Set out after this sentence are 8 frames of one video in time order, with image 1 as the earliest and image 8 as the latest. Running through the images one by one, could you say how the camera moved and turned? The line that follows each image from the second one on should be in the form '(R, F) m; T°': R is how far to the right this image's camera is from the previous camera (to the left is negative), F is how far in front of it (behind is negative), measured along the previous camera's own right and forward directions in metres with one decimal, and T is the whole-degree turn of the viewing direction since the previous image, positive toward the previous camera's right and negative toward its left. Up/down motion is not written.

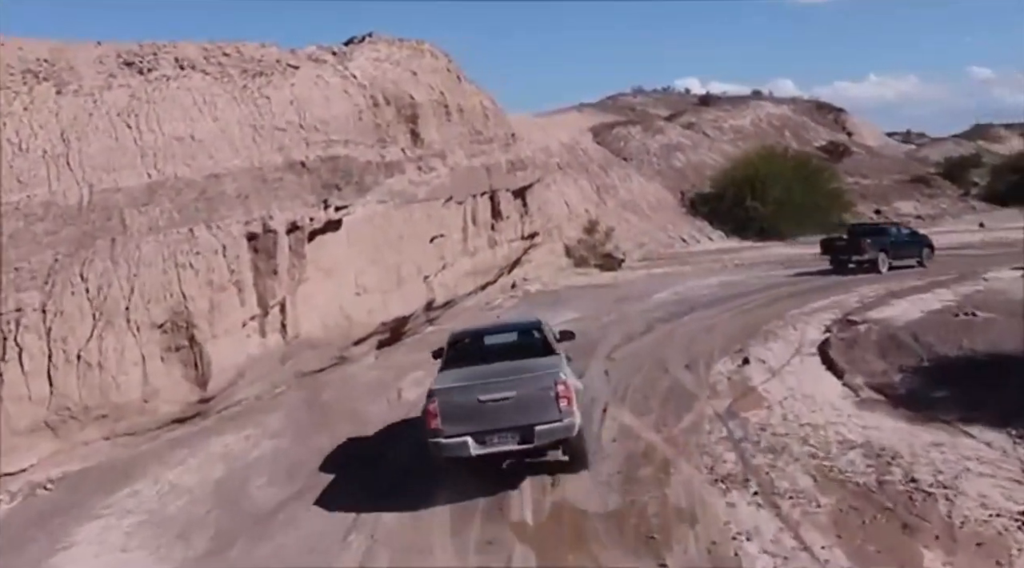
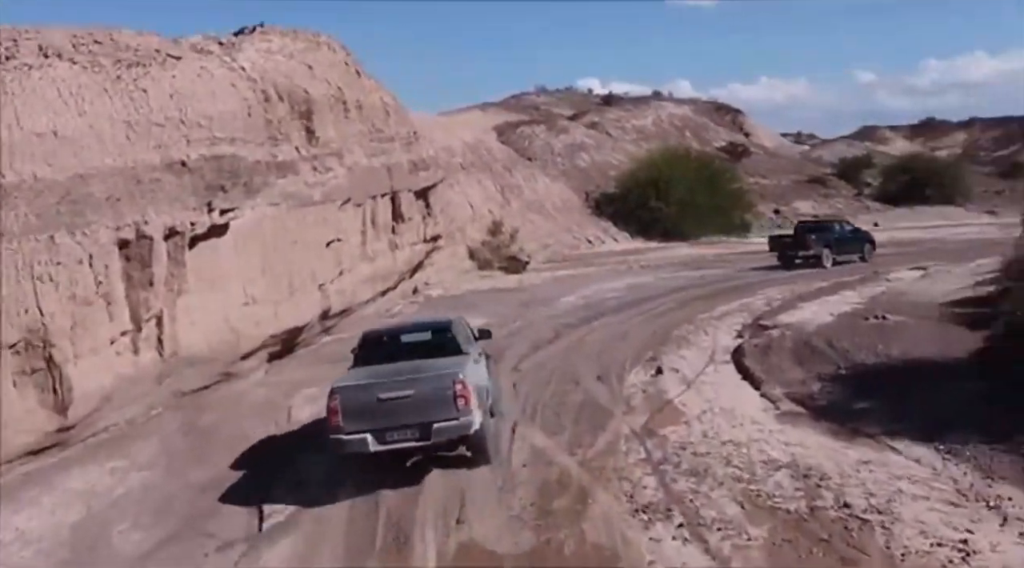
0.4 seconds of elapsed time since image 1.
(0.0, +1.2) m; +5°
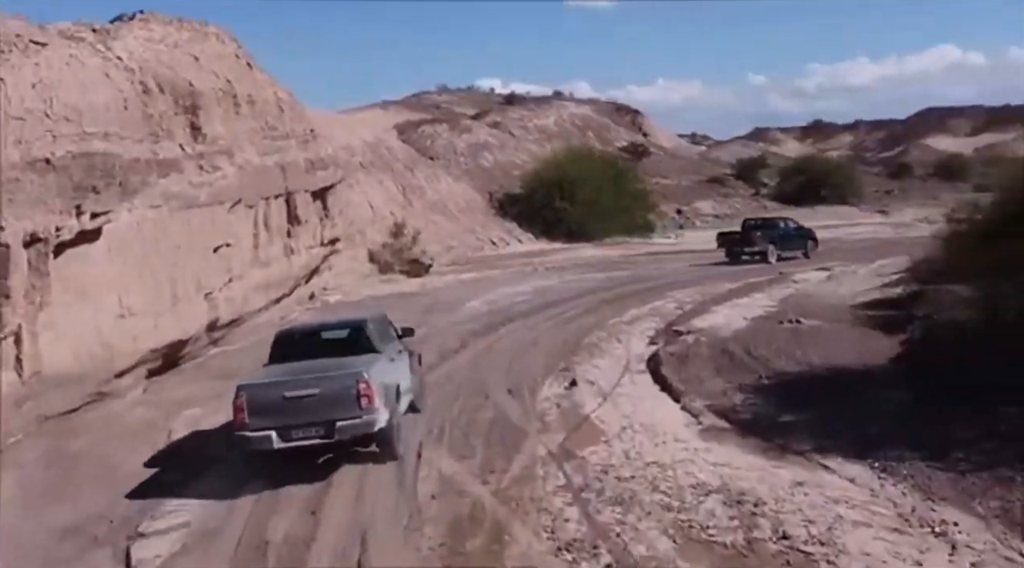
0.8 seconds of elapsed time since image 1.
(0.0, +1.3) m; +5°
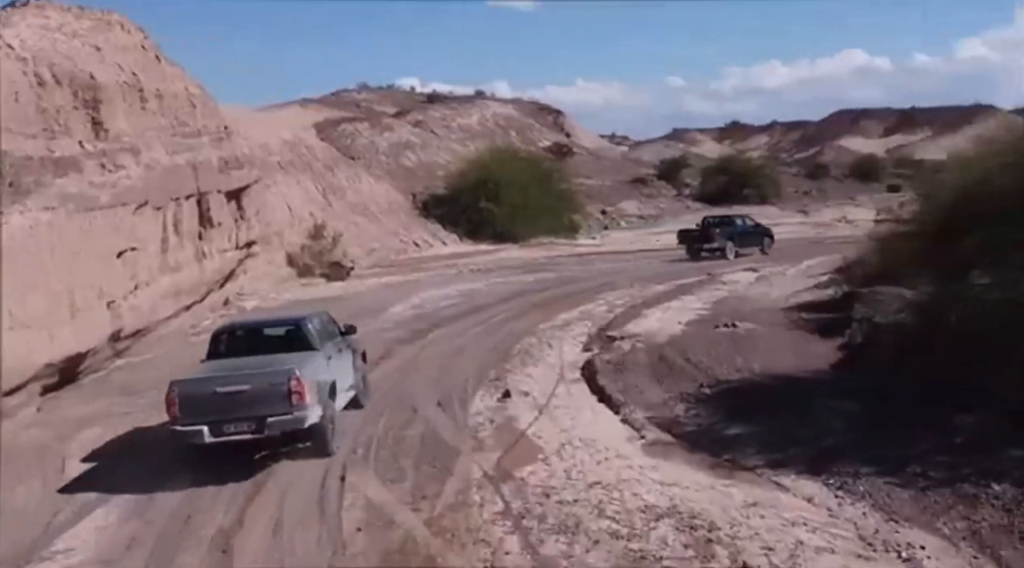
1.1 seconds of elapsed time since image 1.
(-0.1, +1.0) m; +4°
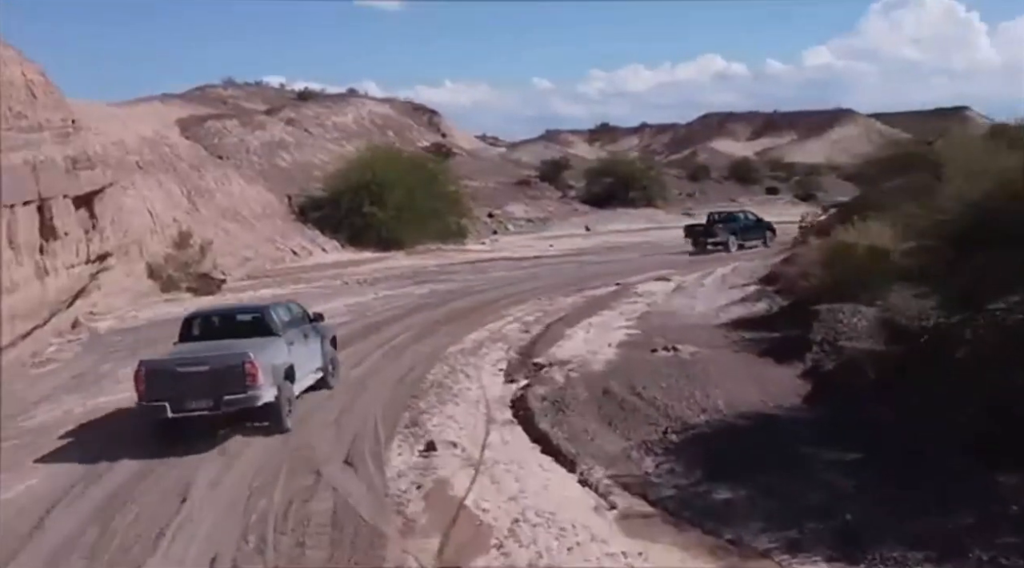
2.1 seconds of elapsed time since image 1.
(-0.7, +3.1) m; +7°
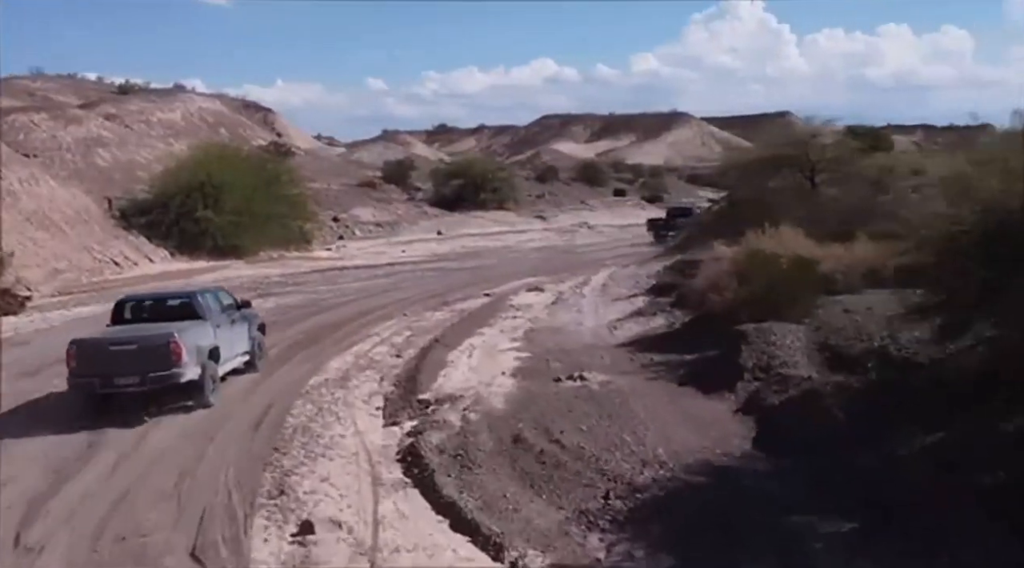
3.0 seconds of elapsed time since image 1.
(-0.6, +3.1) m; +9°
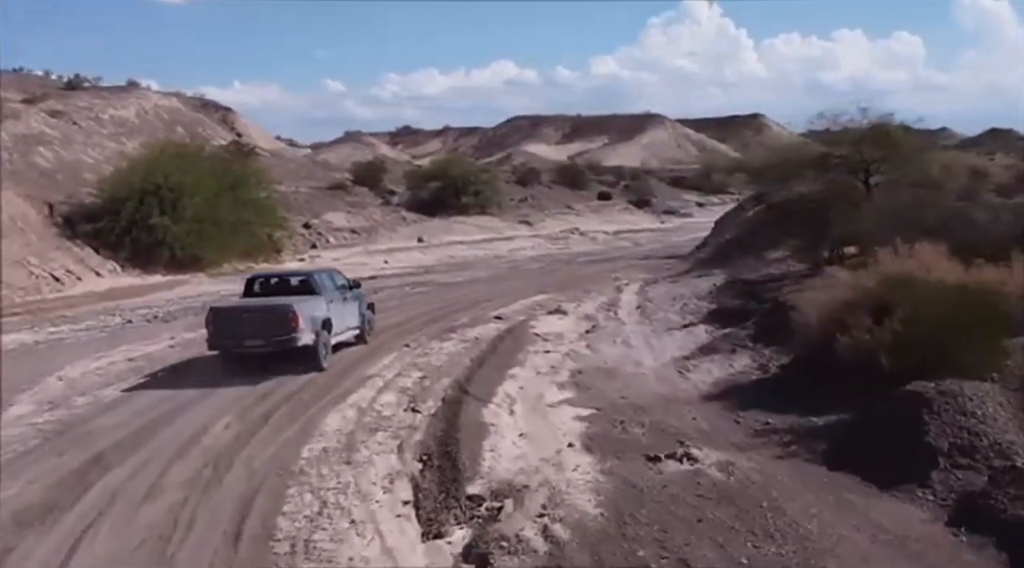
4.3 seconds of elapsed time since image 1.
(-1.4, +4.7) m; +2°
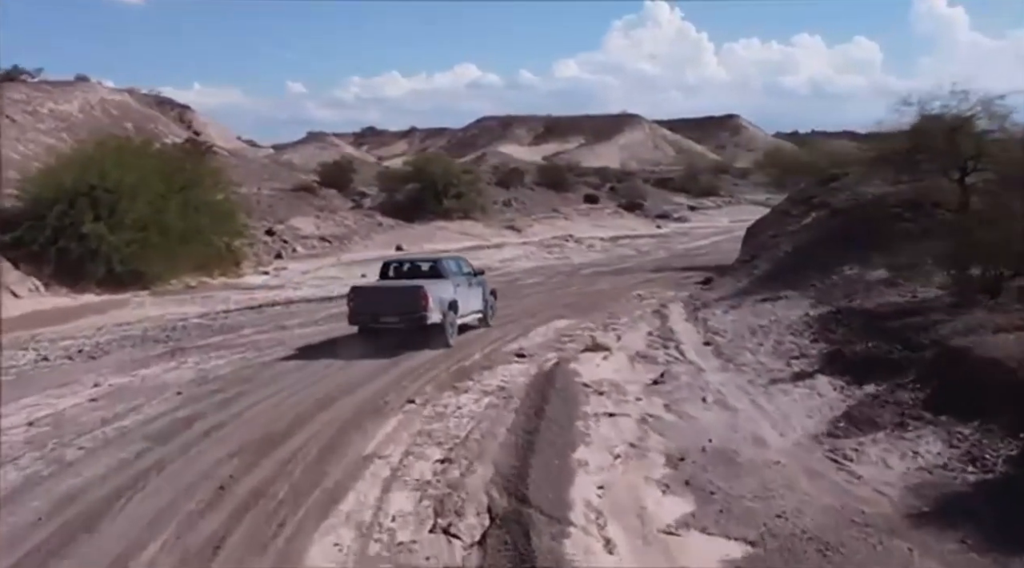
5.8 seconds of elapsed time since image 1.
(-1.2, +5.8) m; +2°
